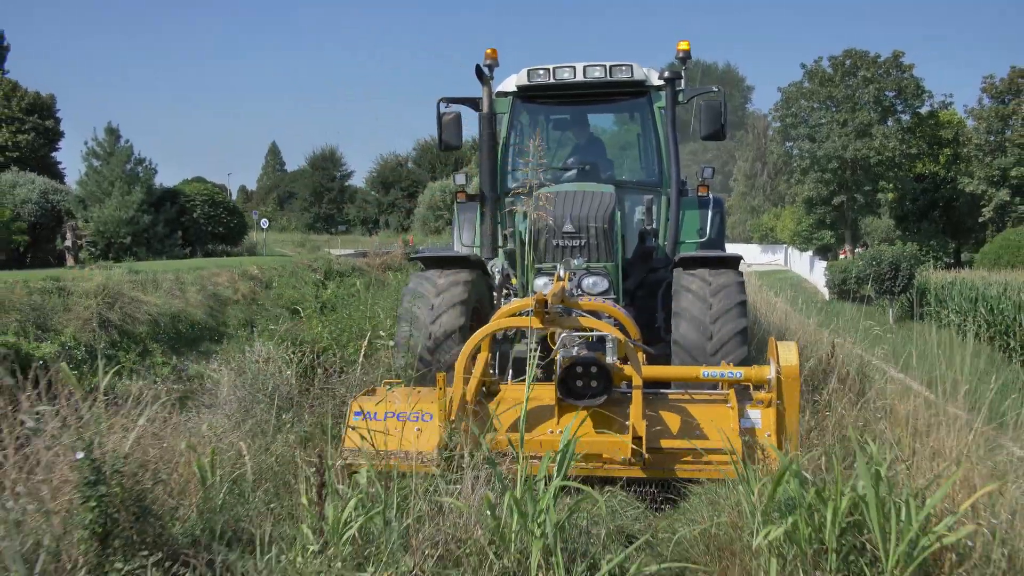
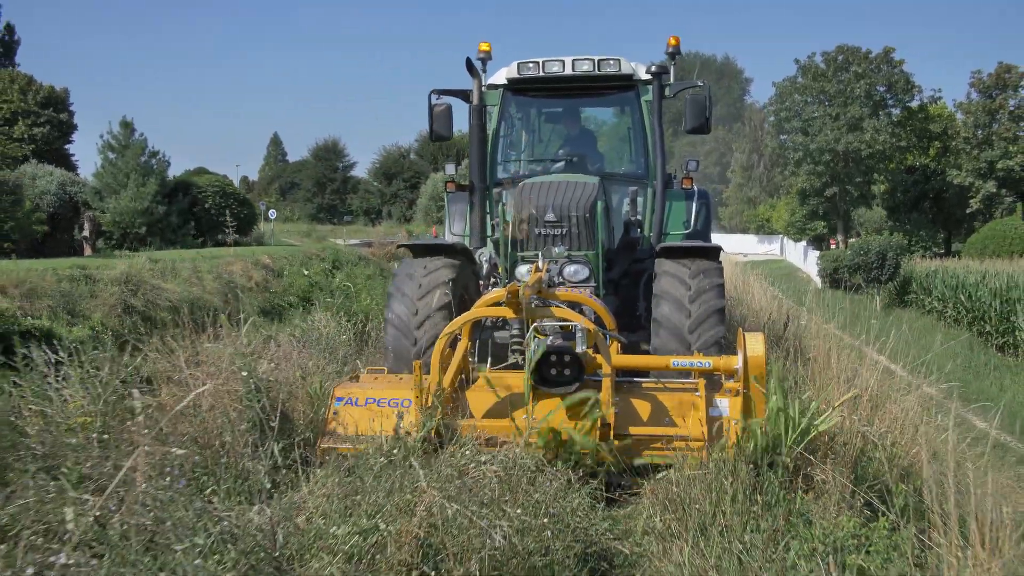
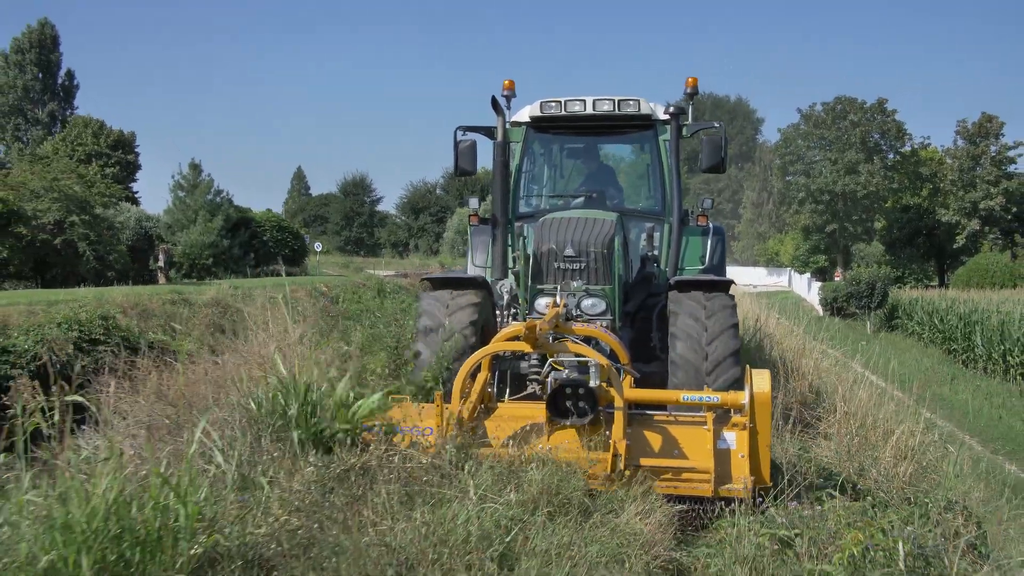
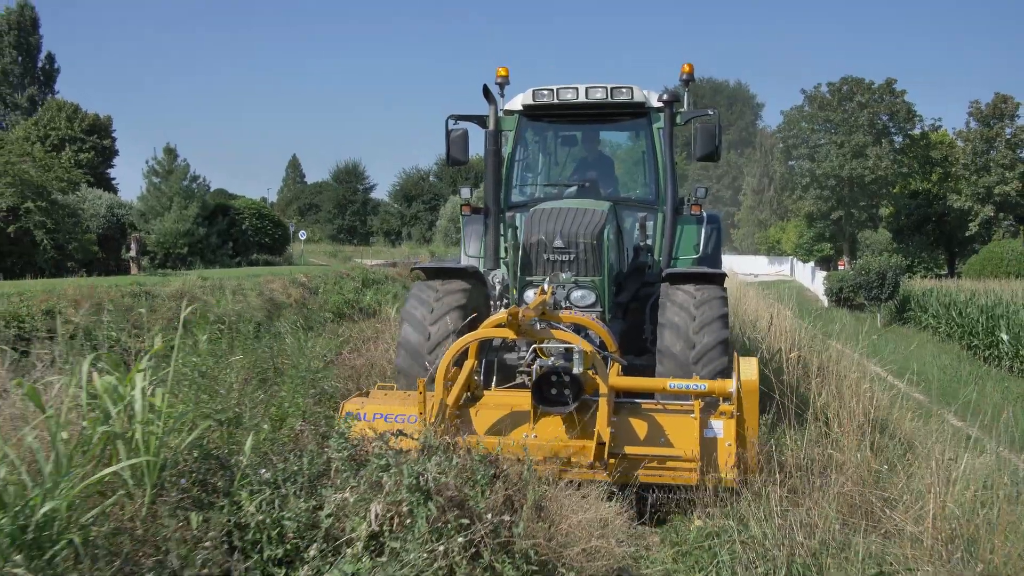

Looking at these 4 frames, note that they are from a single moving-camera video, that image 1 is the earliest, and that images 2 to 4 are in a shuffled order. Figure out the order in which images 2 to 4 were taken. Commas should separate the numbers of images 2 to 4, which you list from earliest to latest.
2, 4, 3
